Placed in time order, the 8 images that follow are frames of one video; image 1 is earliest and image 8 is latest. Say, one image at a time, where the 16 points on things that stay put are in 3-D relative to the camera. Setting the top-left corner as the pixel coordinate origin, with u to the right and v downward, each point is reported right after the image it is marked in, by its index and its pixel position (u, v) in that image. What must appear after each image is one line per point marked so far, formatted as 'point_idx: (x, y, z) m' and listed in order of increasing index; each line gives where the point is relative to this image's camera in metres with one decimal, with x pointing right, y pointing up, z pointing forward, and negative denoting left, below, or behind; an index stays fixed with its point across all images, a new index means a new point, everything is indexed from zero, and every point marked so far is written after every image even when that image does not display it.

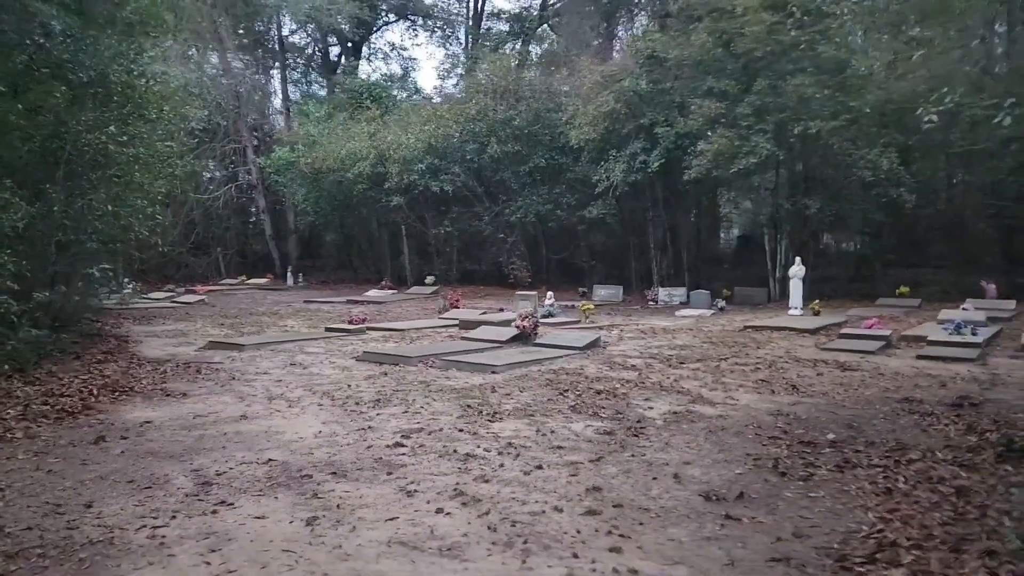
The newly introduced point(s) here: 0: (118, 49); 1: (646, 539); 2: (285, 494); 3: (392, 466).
0: (-3.7, +2.2, +7.5) m
1: (+0.6, -1.0, +3.3) m
2: (-1.1, -1.0, +4.0) m
3: (-0.7, -1.0, +4.4) m
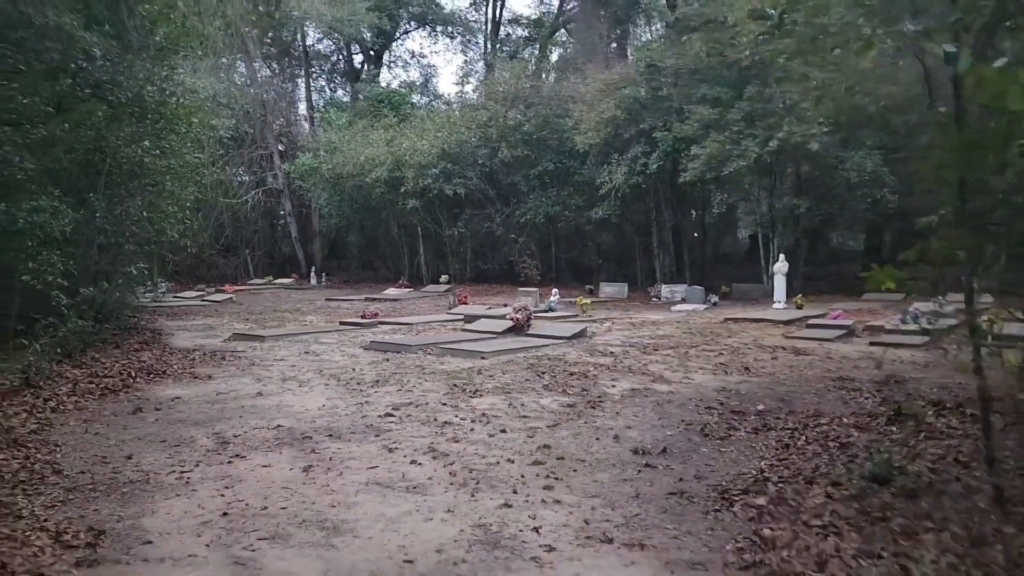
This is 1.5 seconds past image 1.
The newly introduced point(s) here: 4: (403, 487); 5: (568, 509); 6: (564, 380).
0: (-3.8, +2.3, +8.5) m
1: (+0.3, -1.0, +4.1) m
2: (-1.3, -1.0, +4.8) m
3: (-0.8, -0.9, +5.3) m
4: (-0.6, -1.0, +4.1) m
5: (+0.3, -1.0, +3.7) m
6: (+0.4, -0.7, +6.6) m
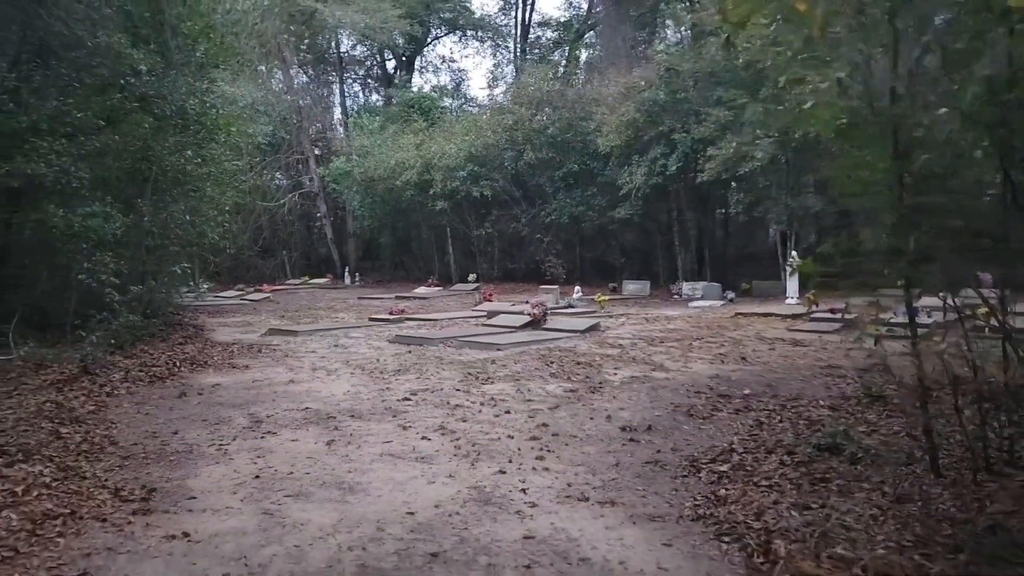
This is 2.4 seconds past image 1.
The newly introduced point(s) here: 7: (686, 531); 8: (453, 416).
0: (-3.6, +2.3, +9.1) m
1: (+0.3, -0.9, +4.6) m
2: (-1.3, -0.9, +5.4) m
3: (-0.8, -0.9, +5.8) m
4: (-0.6, -1.0, +4.6) m
5: (+0.2, -1.0, +4.2) m
6: (+0.5, -0.7, +7.1) m
7: (+0.7, -1.0, +3.3) m
8: (-0.4, -0.9, +5.6) m
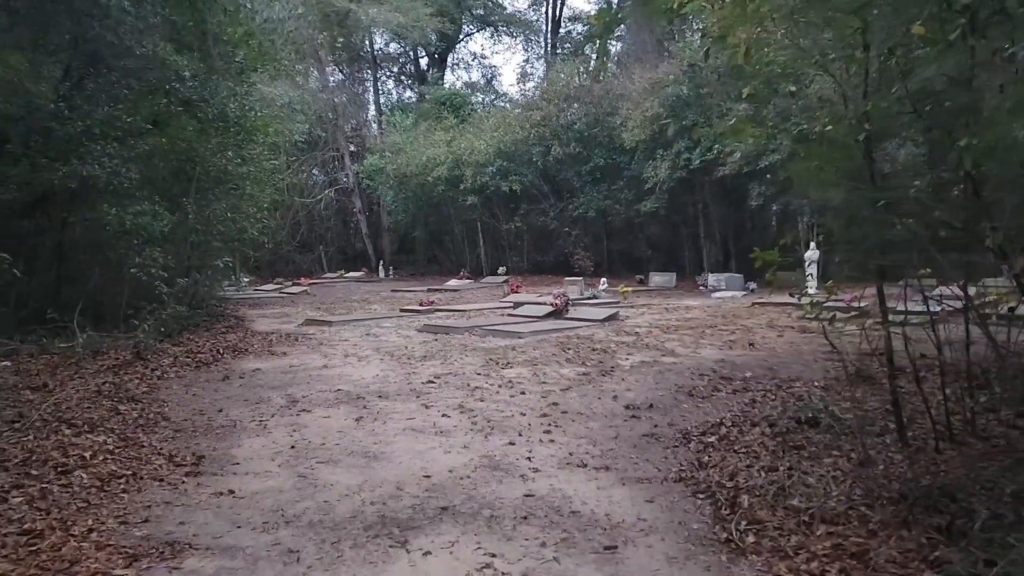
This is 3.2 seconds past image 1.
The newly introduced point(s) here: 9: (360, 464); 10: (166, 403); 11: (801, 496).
0: (-3.3, +2.4, +9.7) m
1: (+0.4, -0.9, +5.1) m
2: (-1.2, -0.9, +5.9) m
3: (-0.7, -0.8, +6.3) m
4: (-0.5, -0.9, +5.1) m
5: (+0.3, -0.9, +4.7) m
6: (+0.7, -0.6, +7.5) m
7: (+0.7, -0.9, +3.7) m
8: (-0.3, -0.8, +6.1) m
9: (-0.8, -0.9, +4.4) m
10: (-2.5, -0.8, +6.0) m
11: (+1.2, -0.8, +3.3) m
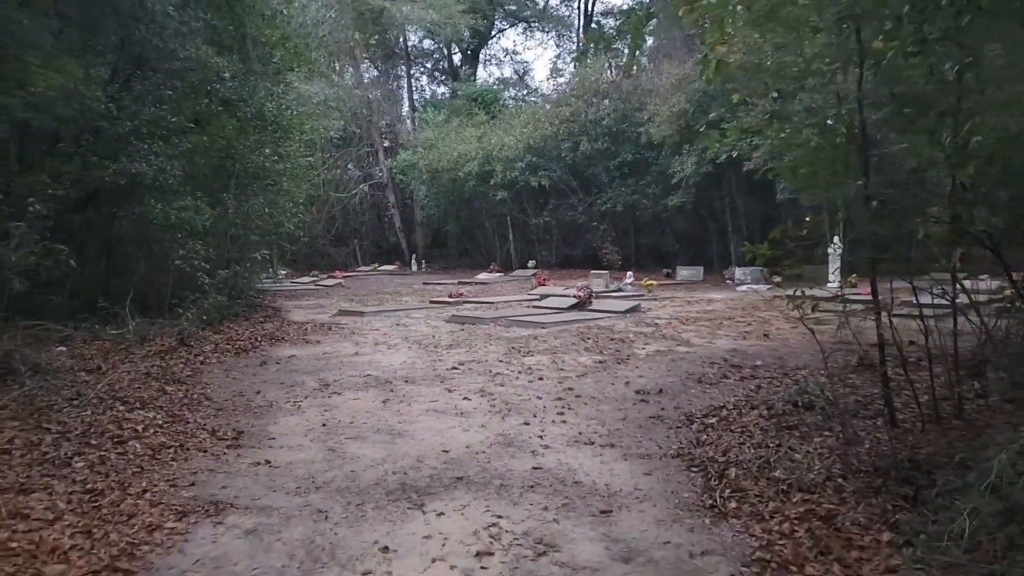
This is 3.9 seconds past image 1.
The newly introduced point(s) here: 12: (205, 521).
0: (-3.0, +2.5, +10.2) m
1: (+0.5, -0.8, +5.4) m
2: (-1.1, -0.8, +6.3) m
3: (-0.5, -0.7, +6.7) m
4: (-0.4, -0.8, +5.5) m
5: (+0.4, -0.8, +5.0) m
6: (+0.9, -0.5, +7.8) m
7: (+0.8, -0.9, +4.0) m
8: (-0.2, -0.7, +6.4) m
9: (-0.7, -0.9, +4.8) m
10: (-2.4, -0.8, +6.4) m
11: (+1.2, -0.8, +3.6) m
12: (-1.3, -1.0, +3.4) m
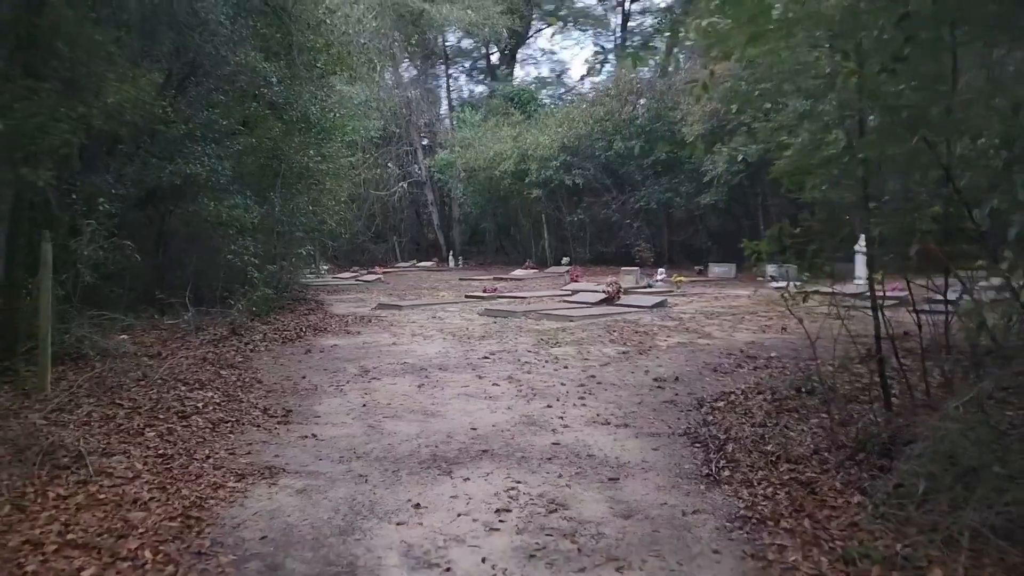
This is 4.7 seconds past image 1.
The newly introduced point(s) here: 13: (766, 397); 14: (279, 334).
0: (-2.6, +2.5, +10.7) m
1: (+0.6, -0.8, +5.8) m
2: (-0.8, -0.7, +6.7) m
3: (-0.3, -0.7, +7.1) m
4: (-0.2, -0.8, +5.9) m
5: (+0.5, -0.8, +5.4) m
6: (+1.2, -0.5, +8.2) m
7: (+0.9, -0.8, +4.4) m
8: (+0.1, -0.7, +6.9) m
9: (-0.6, -0.8, +5.2) m
10: (-2.2, -0.7, +6.9) m
11: (+1.3, -0.8, +4.0) m
12: (-1.2, -0.9, +3.9) m
13: (+1.6, -0.7, +5.1) m
14: (-2.6, -0.5, +8.9) m
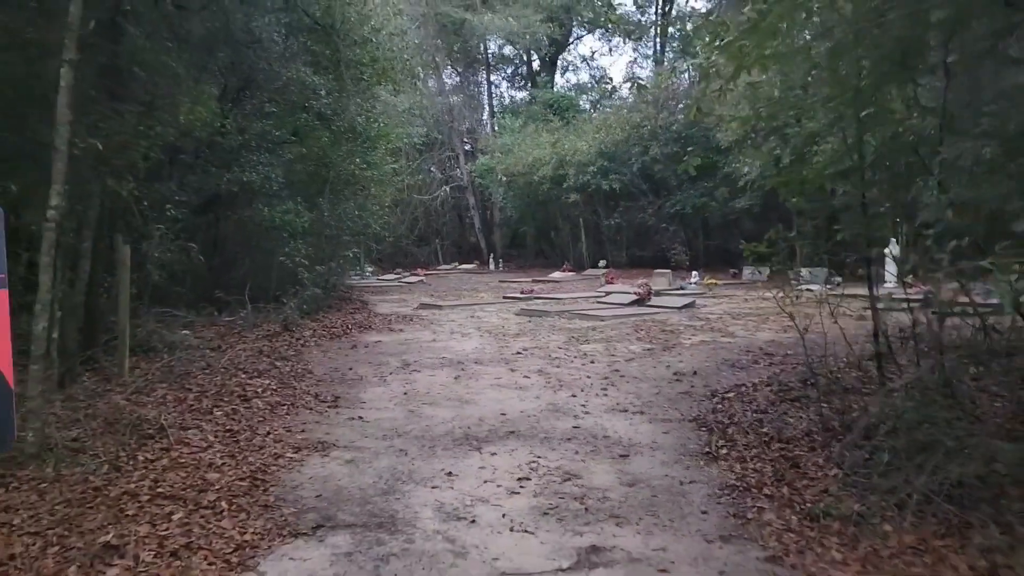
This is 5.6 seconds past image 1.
0: (-2.1, +2.5, +11.4) m
1: (+0.9, -0.7, +6.3) m
2: (-0.6, -0.7, +7.3) m
3: (0.0, -0.7, +7.6) m
4: (0.0, -0.8, +6.4) m
5: (+0.7, -0.8, +5.9) m
6: (+1.5, -0.5, +8.6) m
7: (+1.0, -0.8, +4.9) m
8: (+0.3, -0.7, +7.4) m
9: (-0.4, -0.8, +5.8) m
10: (-1.9, -0.7, +7.6) m
11: (+1.4, -0.8, +4.4) m
12: (-1.1, -0.9, +4.5) m
13: (+1.8, -0.7, +5.5) m
14: (-2.2, -0.5, +9.6) m
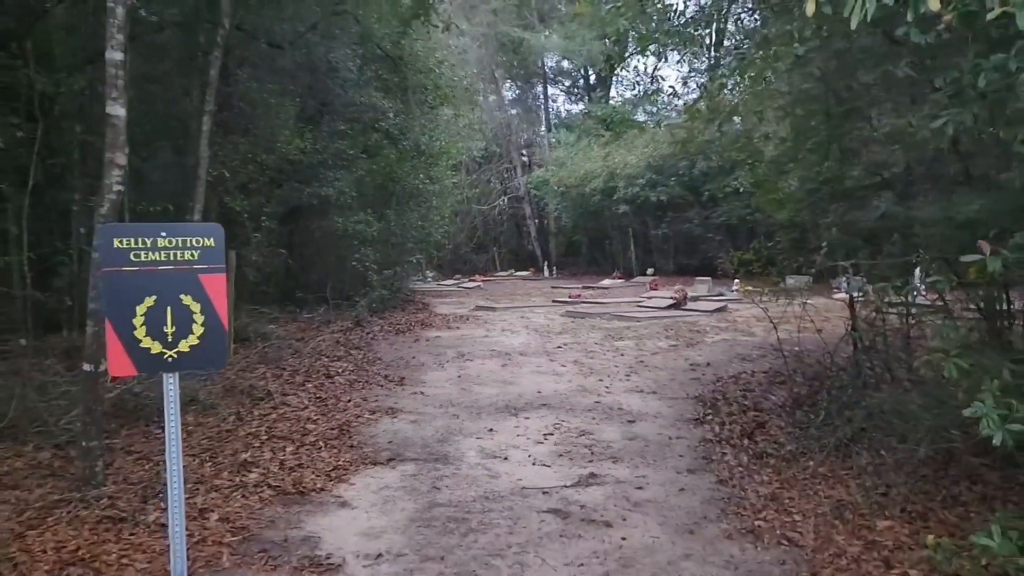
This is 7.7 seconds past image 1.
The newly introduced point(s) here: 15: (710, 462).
0: (-1.4, +2.5, +12.7) m
1: (+1.2, -0.8, +7.3) m
2: (-0.2, -0.7, +8.4) m
3: (+0.4, -0.7, +8.7) m
4: (+0.4, -0.8, +7.6) m
5: (+1.0, -0.8, +6.9) m
6: (+2.0, -0.5, +9.6) m
7: (+1.2, -0.8, +5.9) m
8: (+0.8, -0.7, +8.4) m
9: (-0.1, -0.8, +6.9) m
10: (-1.4, -0.7, +8.8) m
11: (+1.6, -0.8, +5.5) m
12: (-0.9, -0.9, +5.7) m
13: (+2.1, -0.7, +6.5) m
14: (-1.6, -0.5, +10.8) m
15: (+1.0, -0.9, +4.2) m
